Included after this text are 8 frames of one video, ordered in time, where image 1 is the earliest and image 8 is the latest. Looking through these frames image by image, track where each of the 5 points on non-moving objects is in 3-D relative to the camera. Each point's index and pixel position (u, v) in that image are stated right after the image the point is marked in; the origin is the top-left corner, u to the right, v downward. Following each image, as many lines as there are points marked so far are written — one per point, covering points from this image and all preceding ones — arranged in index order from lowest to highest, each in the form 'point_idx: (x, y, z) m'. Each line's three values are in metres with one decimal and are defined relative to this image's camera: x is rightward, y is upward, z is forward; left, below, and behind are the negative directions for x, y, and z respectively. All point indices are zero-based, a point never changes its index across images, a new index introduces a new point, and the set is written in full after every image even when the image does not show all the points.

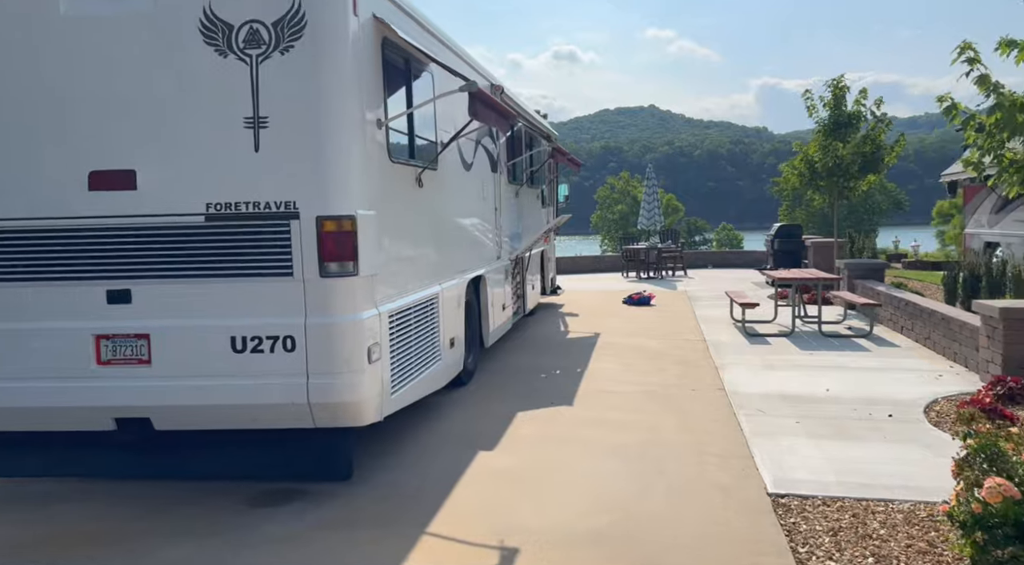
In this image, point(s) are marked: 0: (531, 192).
0: (+0.3, +1.3, +11.0) m
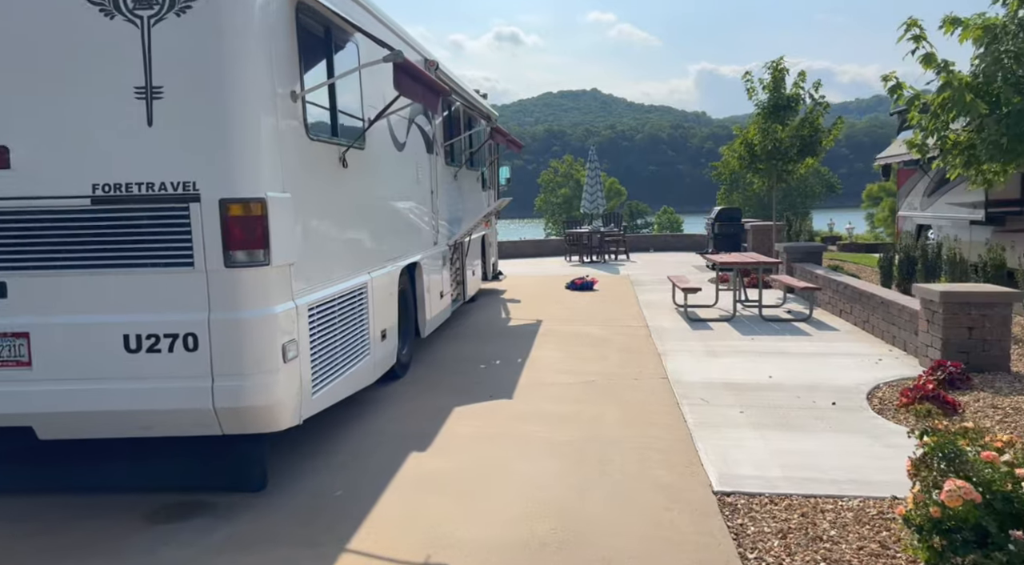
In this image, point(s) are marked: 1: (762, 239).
0: (-0.6, +1.5, +10.6) m
1: (+4.9, +0.8, +14.8) m
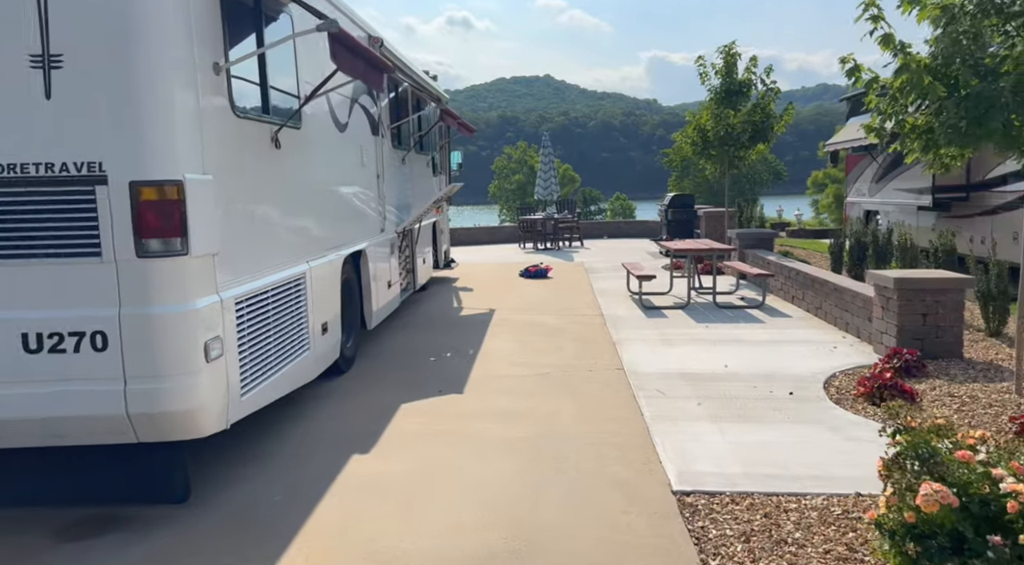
0: (-1.3, +1.7, +10.2) m
1: (+3.9, +1.1, +14.8) m
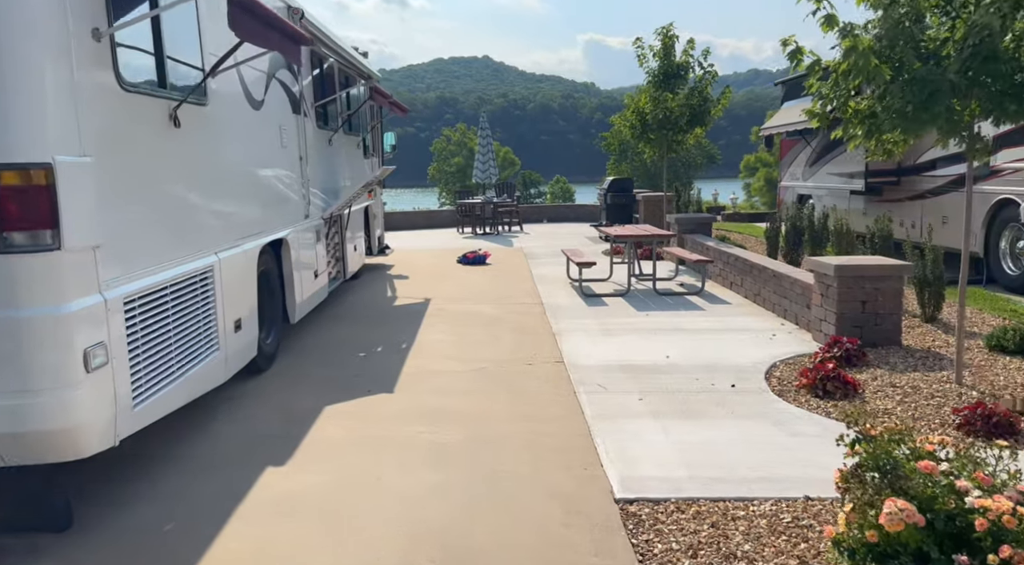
0: (-2.1, +1.8, +9.7) m
1: (+2.7, +1.4, +14.7) m
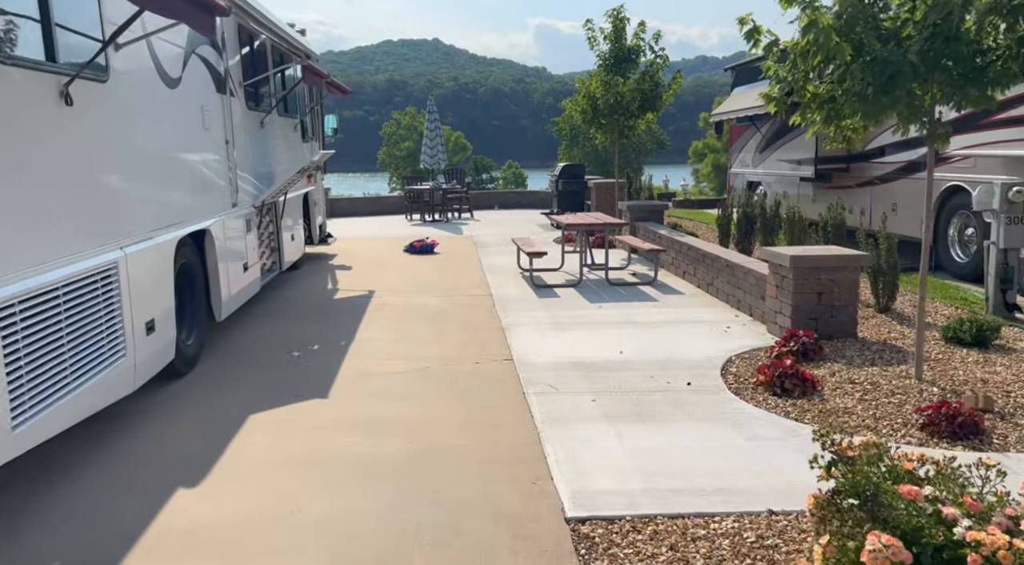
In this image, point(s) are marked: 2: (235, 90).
0: (-2.7, +1.9, +9.1) m
1: (+1.8, +1.6, +14.4) m
2: (-2.6, +1.8, +7.2) m
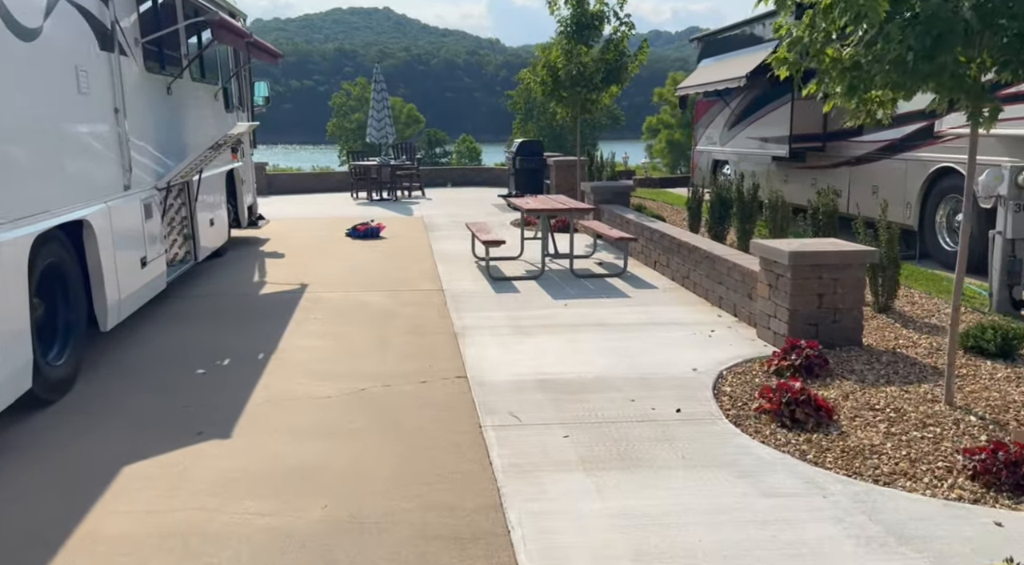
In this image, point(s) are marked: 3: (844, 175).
0: (-3.2, +2.0, +7.9) m
1: (+0.9, +1.9, +13.5) m
2: (-3.0, +1.8, +5.9) m
3: (+4.7, +1.5, +10.7) m
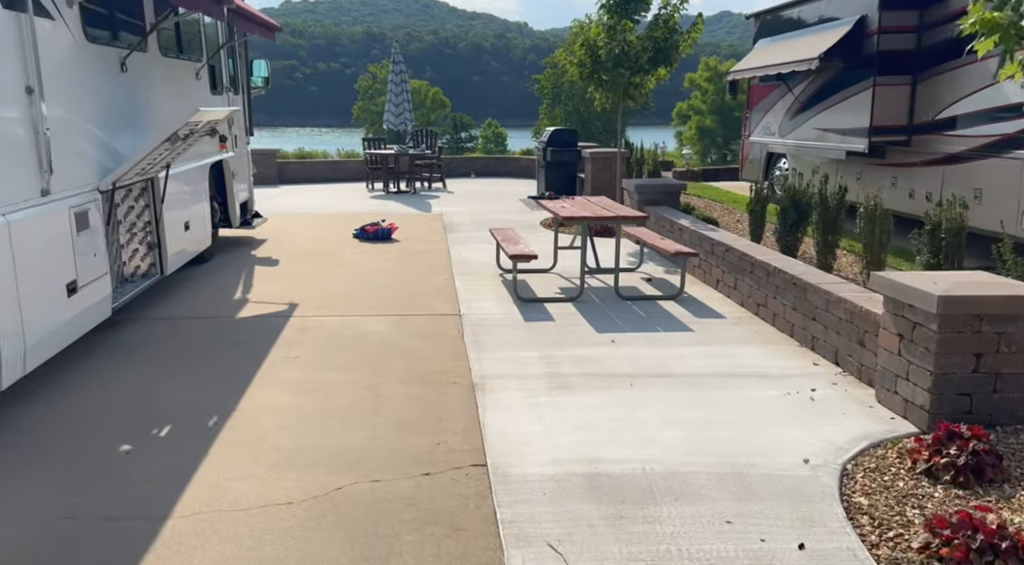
0: (-2.9, +1.9, +6.5) m
1: (+1.4, +1.8, +12.0) m
2: (-2.7, +1.6, +4.6) m
3: (+5.1, +1.3, +9.1) m
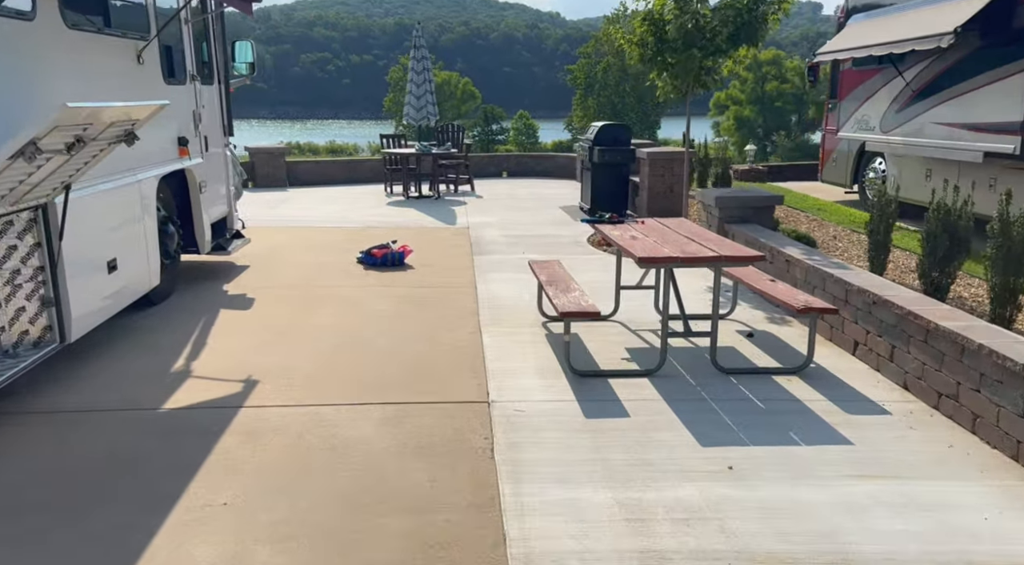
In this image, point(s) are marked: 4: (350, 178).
0: (-2.6, +1.5, +4.6) m
1: (+2.0, +1.4, +9.8) m
2: (-2.5, +1.2, +2.6) m
3: (+5.5, +0.9, +6.9) m
4: (-3.3, +2.1, +15.5) m
